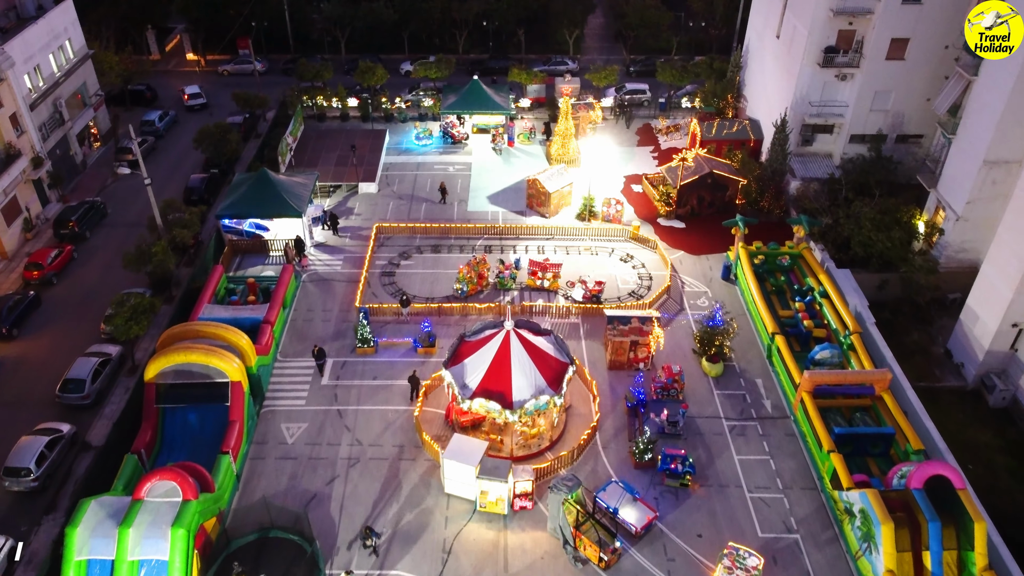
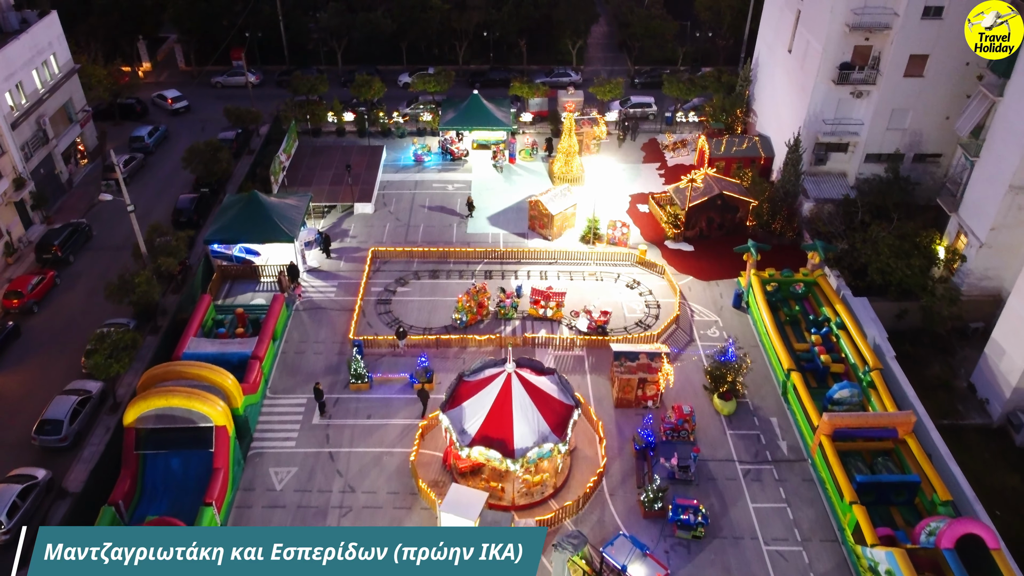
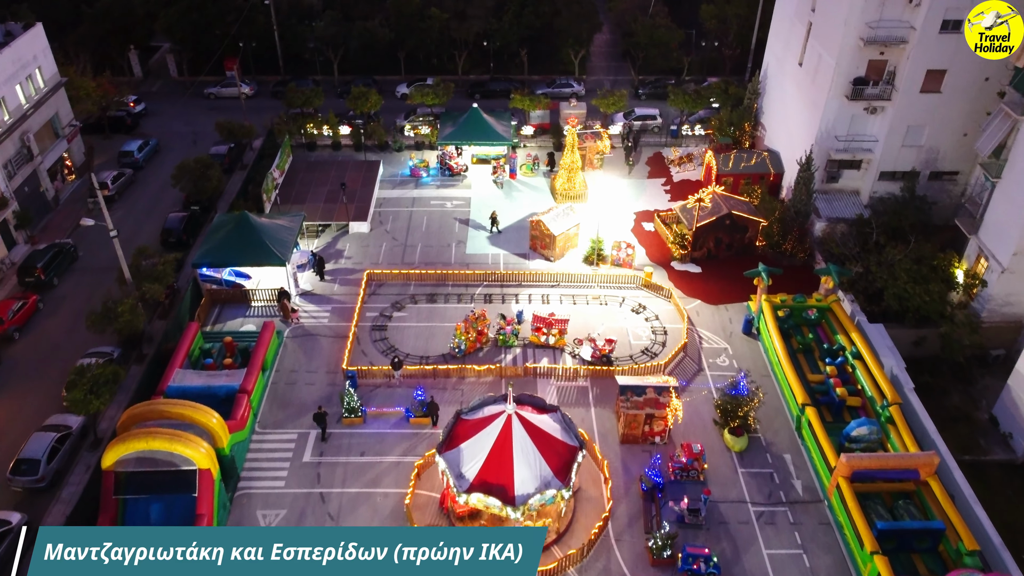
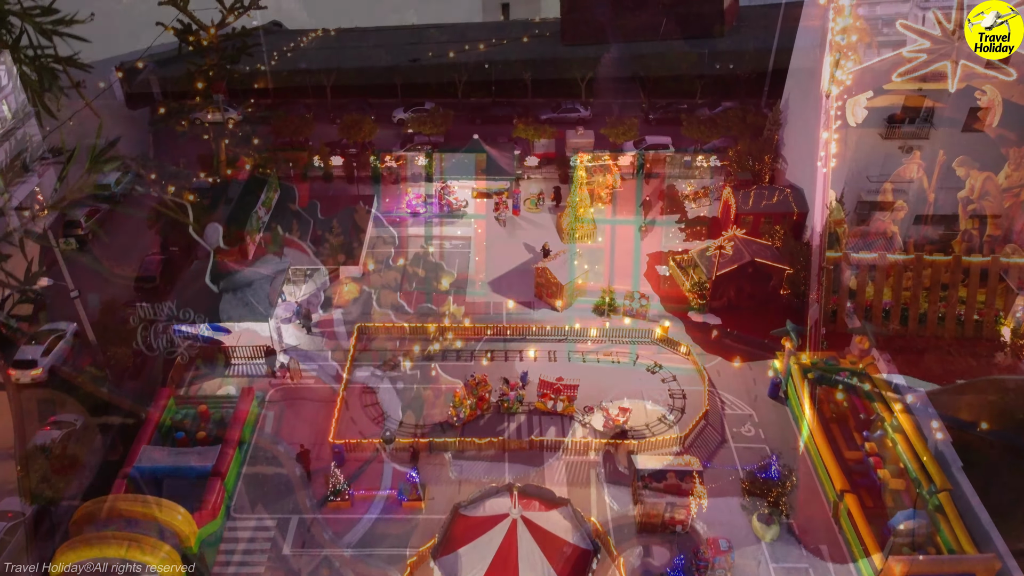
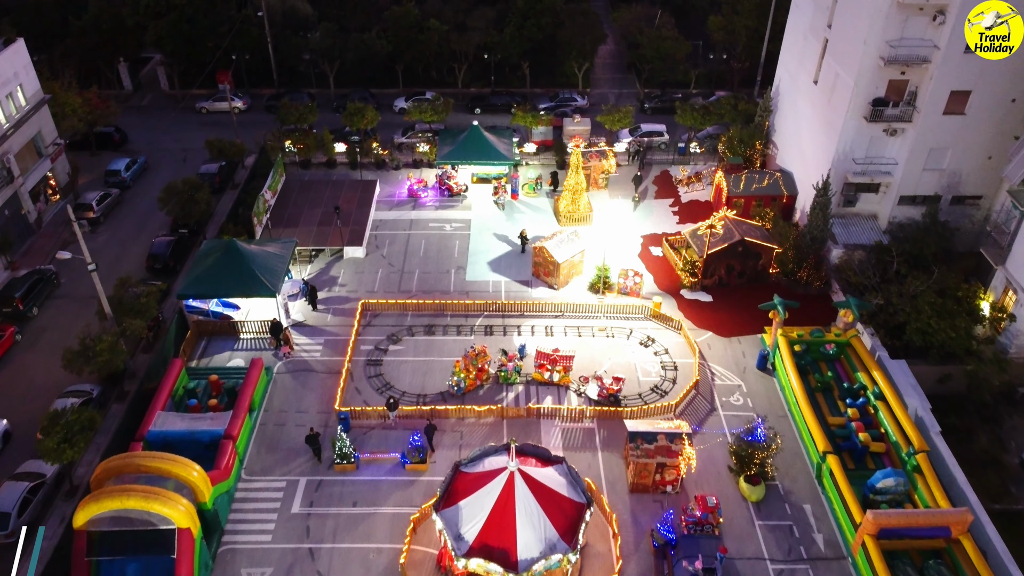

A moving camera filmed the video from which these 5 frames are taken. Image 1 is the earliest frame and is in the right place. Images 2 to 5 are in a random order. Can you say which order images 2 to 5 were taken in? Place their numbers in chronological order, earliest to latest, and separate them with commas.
2, 3, 5, 4
